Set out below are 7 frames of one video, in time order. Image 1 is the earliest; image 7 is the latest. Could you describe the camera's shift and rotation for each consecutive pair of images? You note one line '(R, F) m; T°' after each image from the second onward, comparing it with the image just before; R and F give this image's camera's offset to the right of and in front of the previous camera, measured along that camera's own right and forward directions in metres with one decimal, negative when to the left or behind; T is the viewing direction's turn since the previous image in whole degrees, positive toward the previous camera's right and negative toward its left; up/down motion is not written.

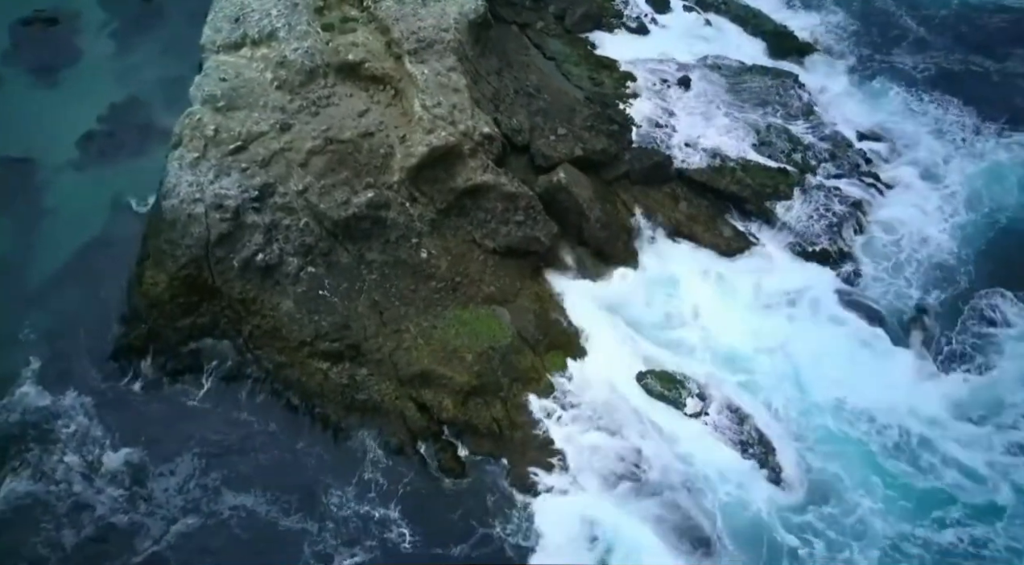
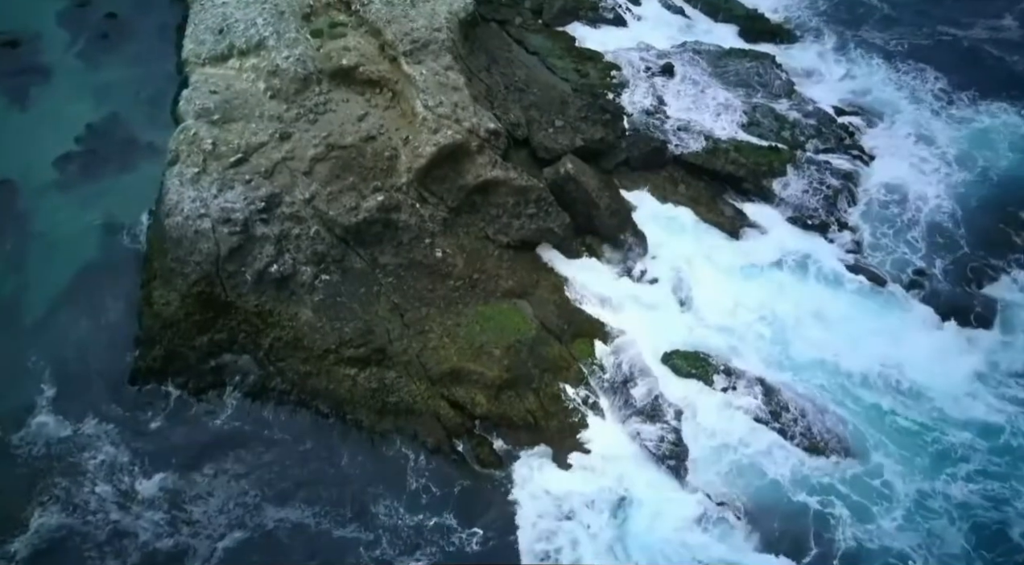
(-0.9, -0.1) m; +4°
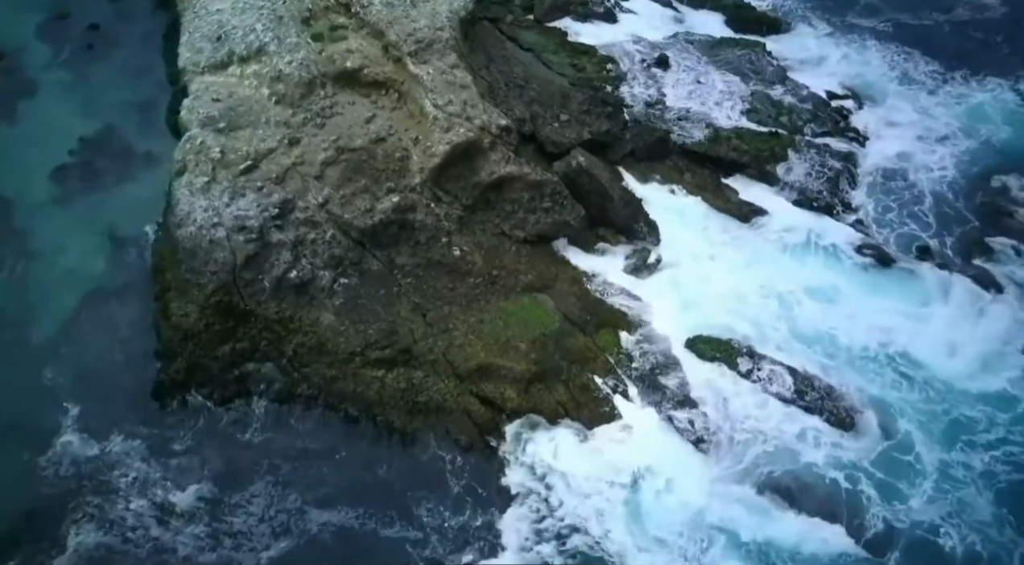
(-0.7, 0.0) m; +3°
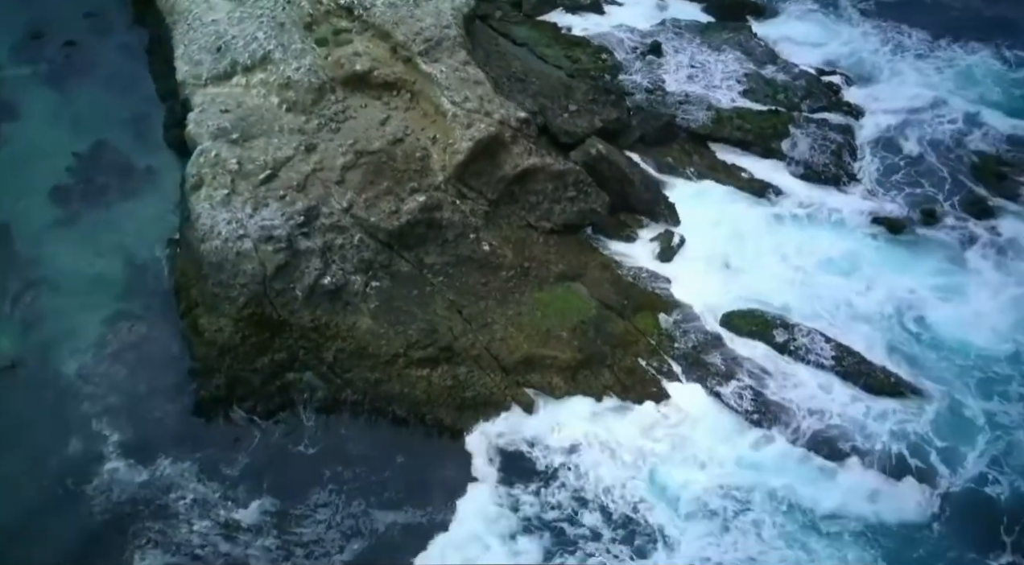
(-1.1, 0.0) m; +4°
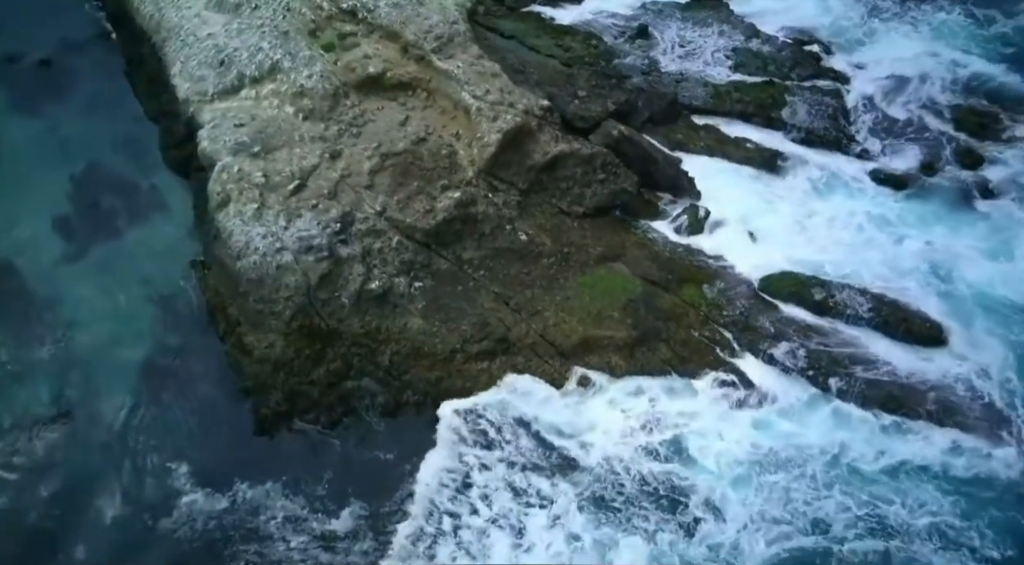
(-1.4, 0.0) m; +5°
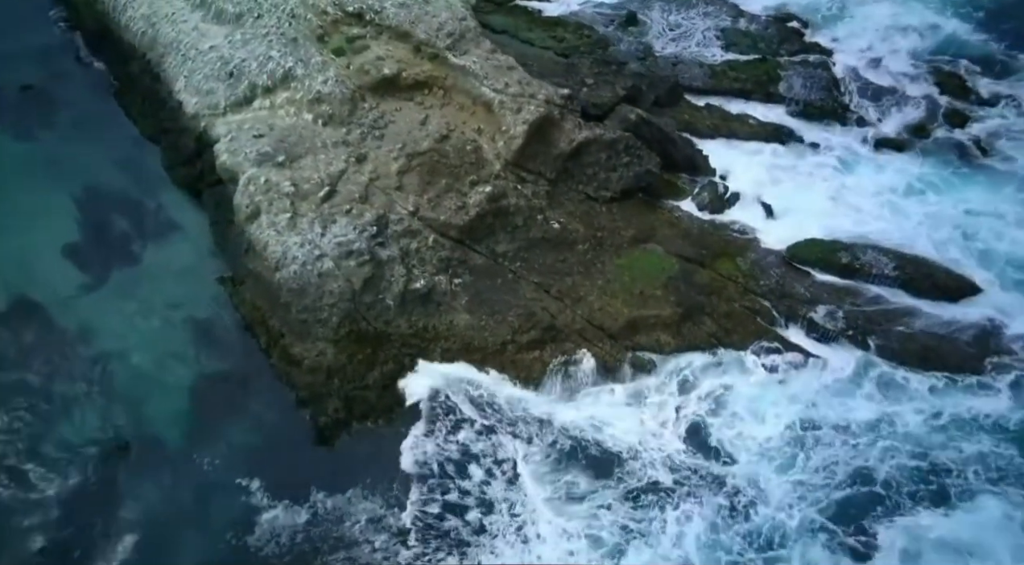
(-1.3, 0.0) m; +4°
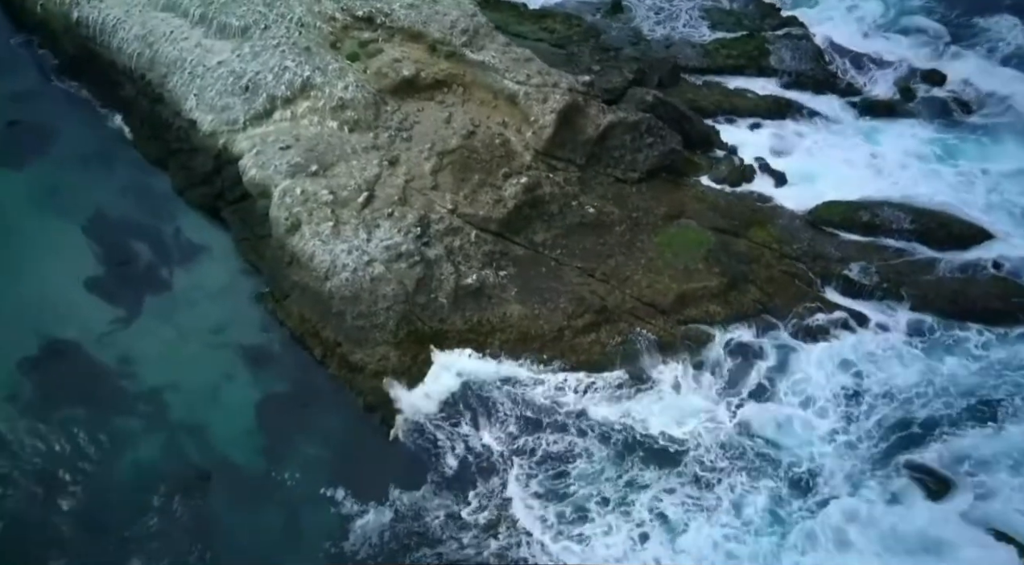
(-1.5, -0.1) m; +5°
